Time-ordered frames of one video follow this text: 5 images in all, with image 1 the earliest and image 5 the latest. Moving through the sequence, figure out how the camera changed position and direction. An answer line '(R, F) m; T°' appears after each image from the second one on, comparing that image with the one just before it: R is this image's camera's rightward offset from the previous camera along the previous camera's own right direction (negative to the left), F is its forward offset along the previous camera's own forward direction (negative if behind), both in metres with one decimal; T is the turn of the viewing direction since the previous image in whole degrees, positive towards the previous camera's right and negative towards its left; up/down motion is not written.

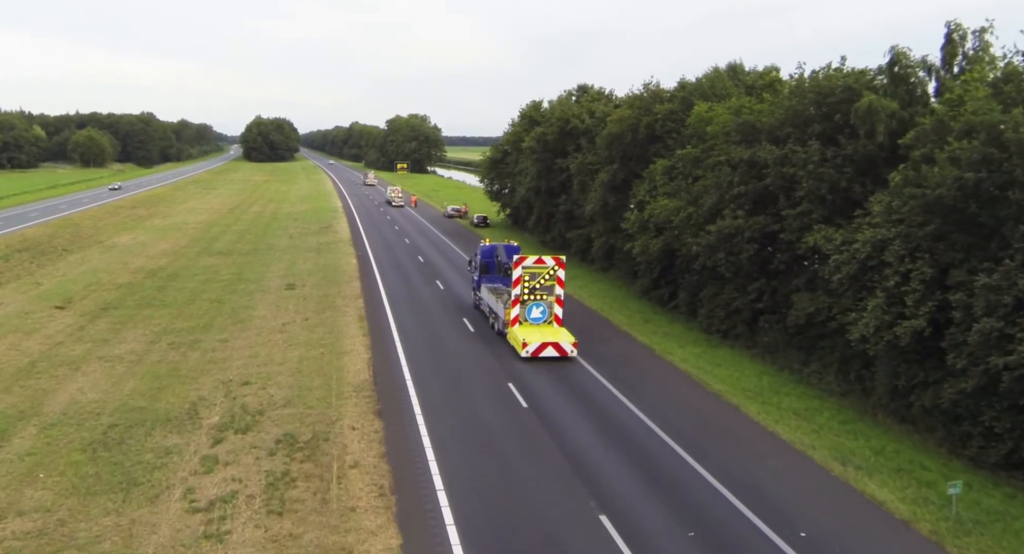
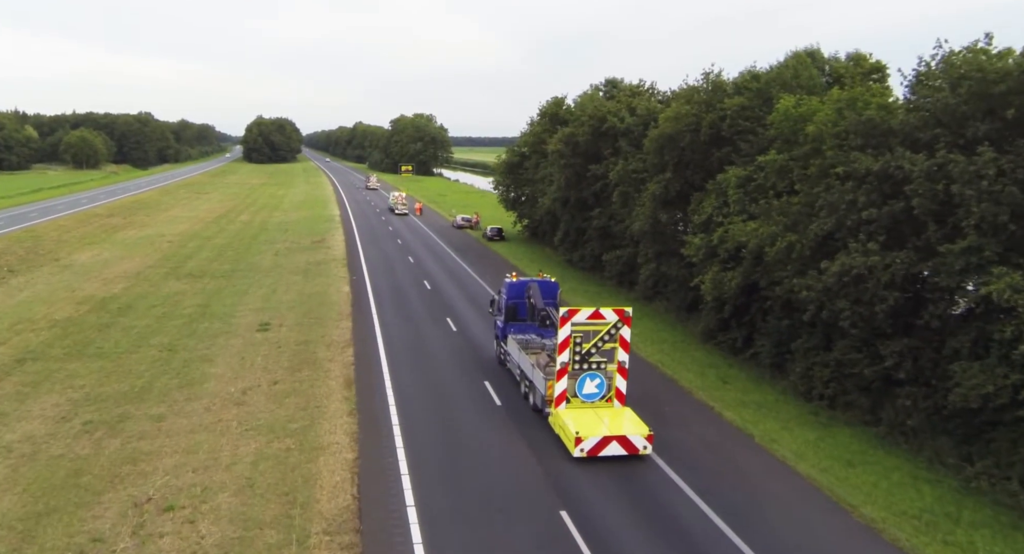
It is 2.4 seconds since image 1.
(-1.0, +6.5) m; 0°
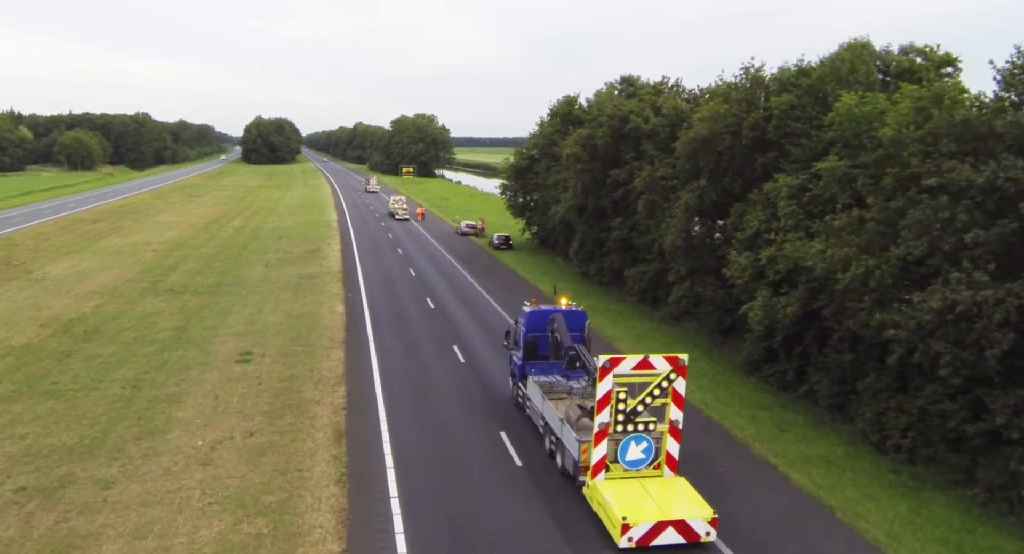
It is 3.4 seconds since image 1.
(-0.5, +3.1) m; 0°
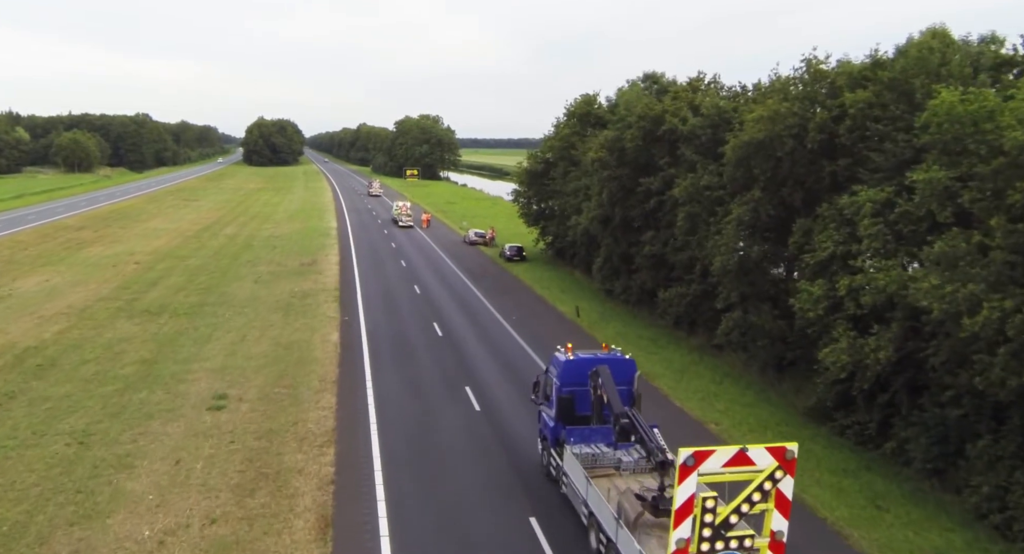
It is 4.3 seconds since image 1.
(-0.6, +3.5) m; 0°
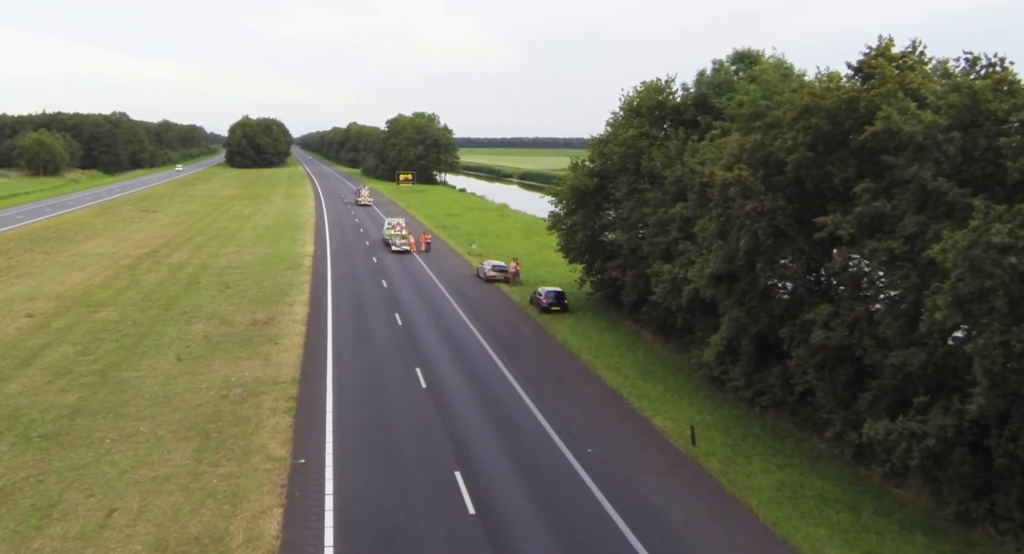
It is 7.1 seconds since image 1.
(-2.0, +11.1) m; +1°
